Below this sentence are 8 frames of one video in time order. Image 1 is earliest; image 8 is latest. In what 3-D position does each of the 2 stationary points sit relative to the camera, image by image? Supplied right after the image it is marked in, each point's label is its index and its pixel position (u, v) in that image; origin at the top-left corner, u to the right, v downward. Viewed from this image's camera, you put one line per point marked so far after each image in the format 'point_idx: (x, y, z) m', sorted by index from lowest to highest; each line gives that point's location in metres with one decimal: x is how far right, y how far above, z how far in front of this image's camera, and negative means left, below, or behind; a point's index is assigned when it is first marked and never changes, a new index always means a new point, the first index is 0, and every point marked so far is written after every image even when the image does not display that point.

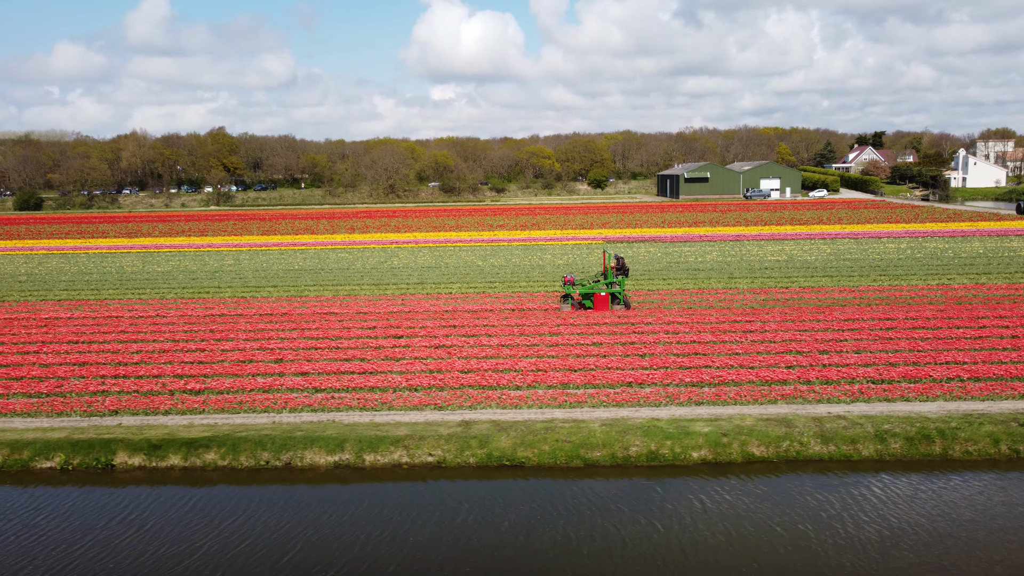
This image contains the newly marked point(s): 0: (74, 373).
0: (-8.6, -1.7, +15.8) m
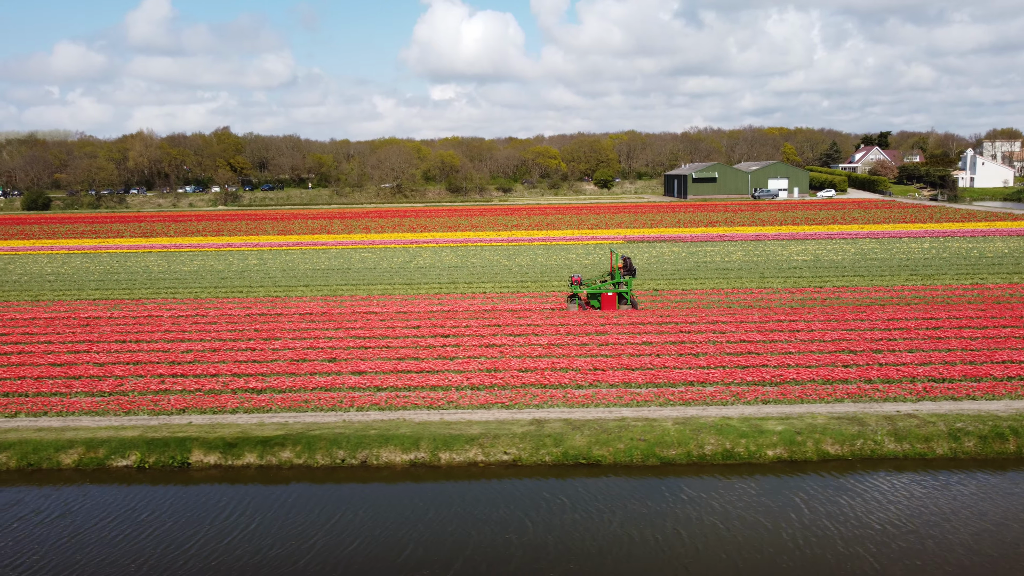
0: (-7.5, -1.7, +15.8) m
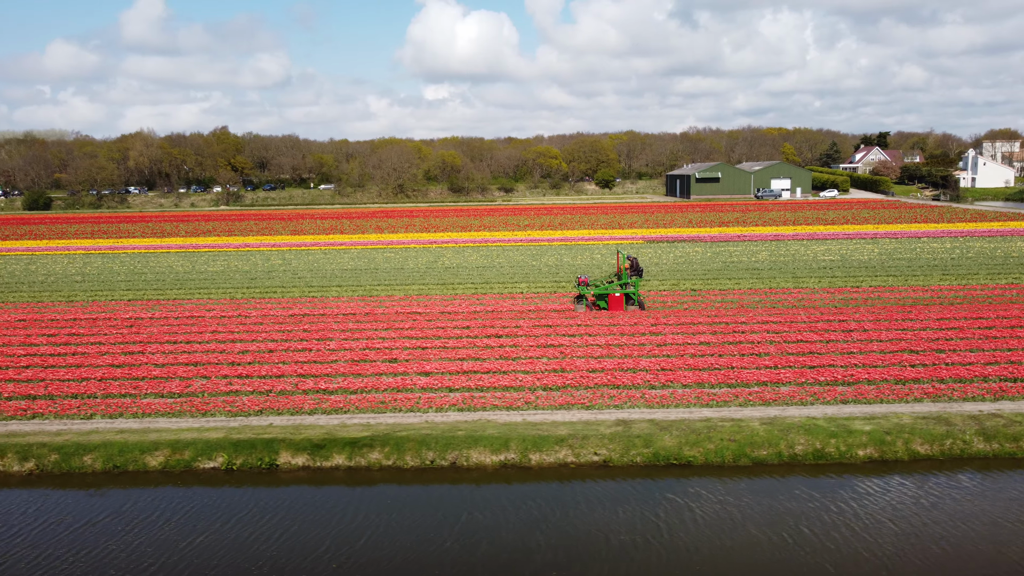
0: (-6.2, -1.7, +15.7) m
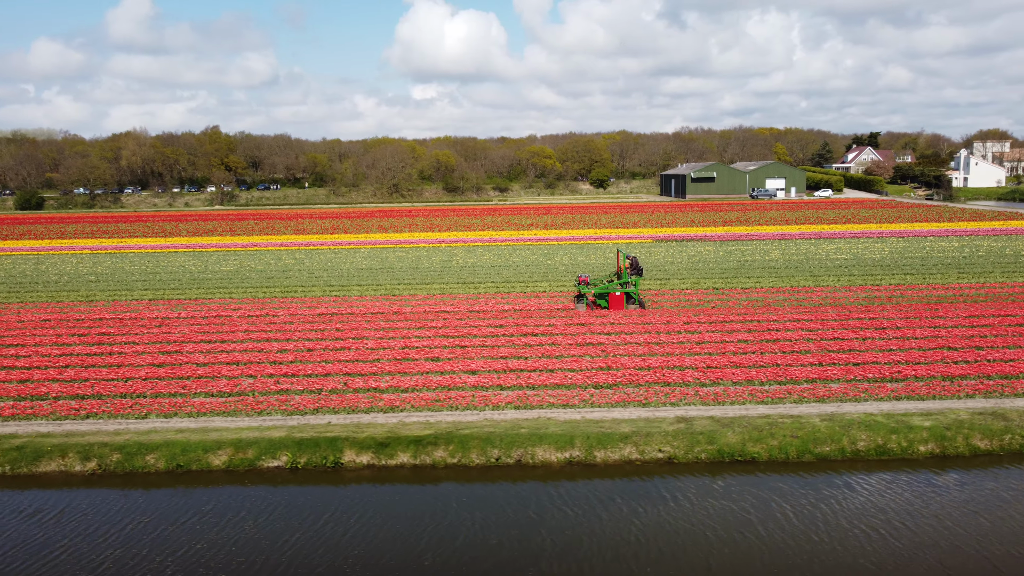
0: (-5.3, -1.6, +15.7) m
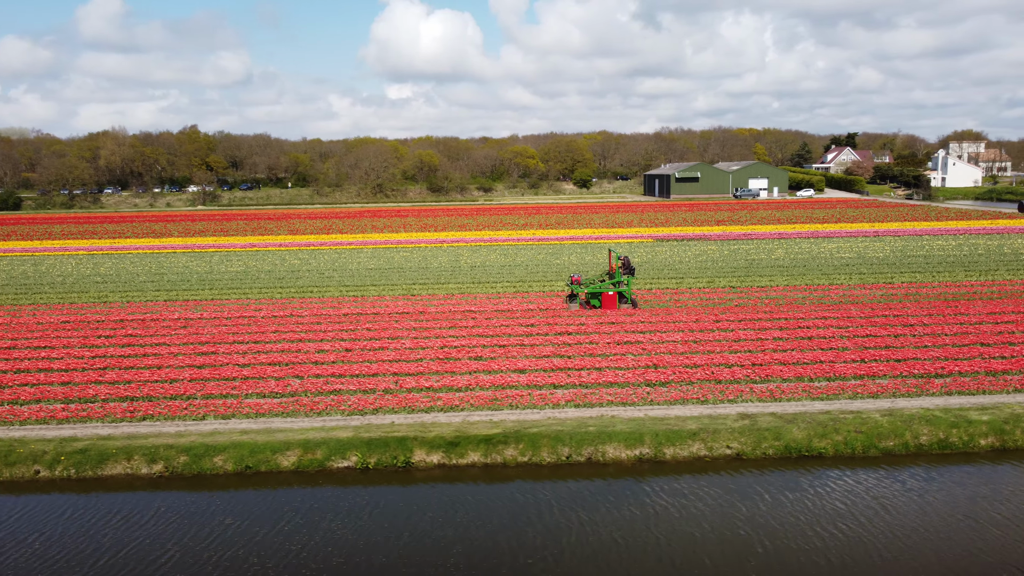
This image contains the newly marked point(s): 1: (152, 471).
0: (-4.4, -1.6, +15.5) m
1: (-5.2, -2.7, +11.6) m
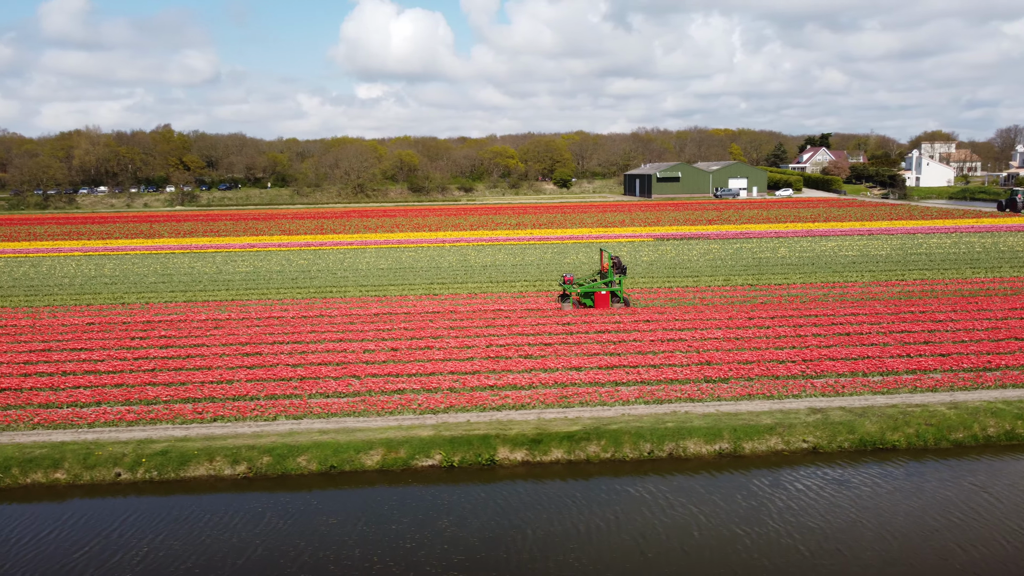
0: (-3.3, -1.6, +15.5) m
1: (-4.0, -2.6, +11.5) m
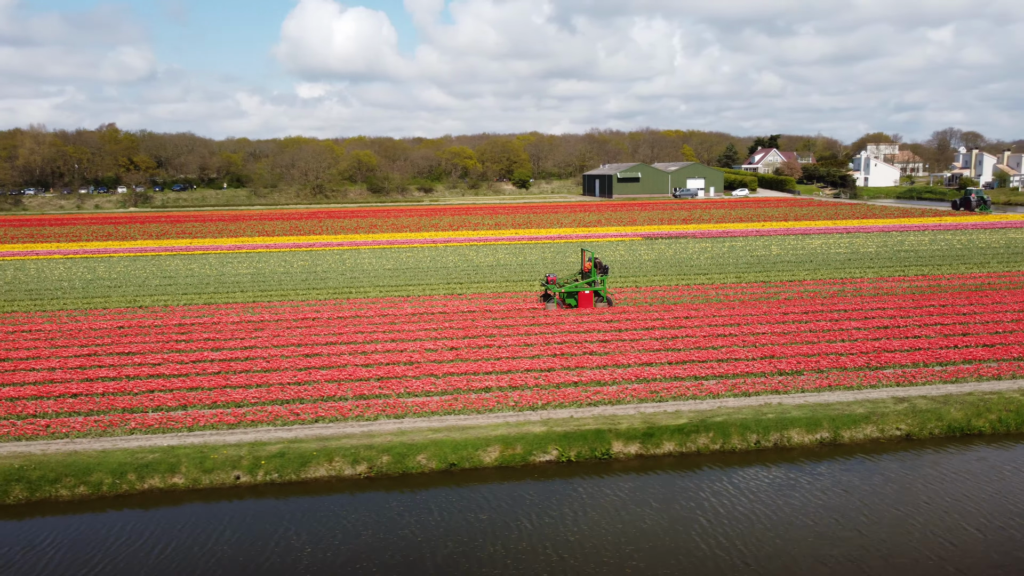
0: (-1.8, -1.6, +15.5) m
1: (-2.2, -2.6, +11.5) m
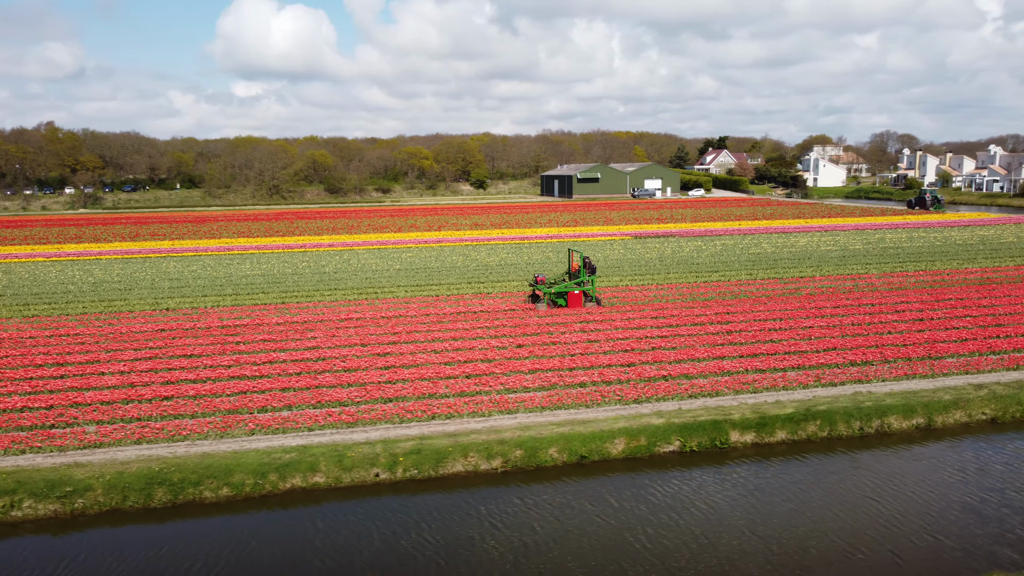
0: (-0.2, -1.6, +15.6) m
1: (-0.3, -2.6, +11.6) m
